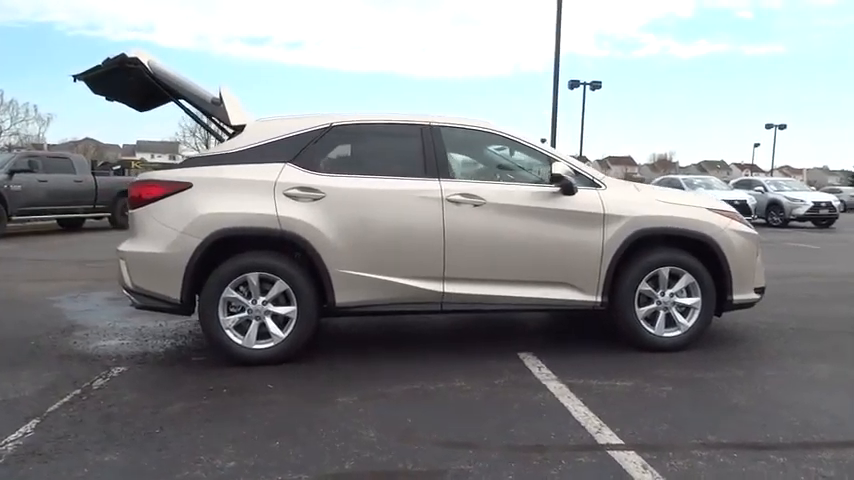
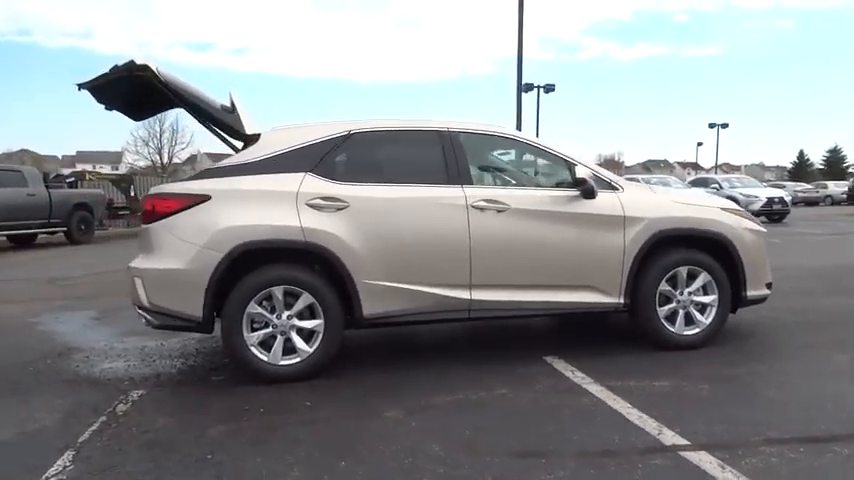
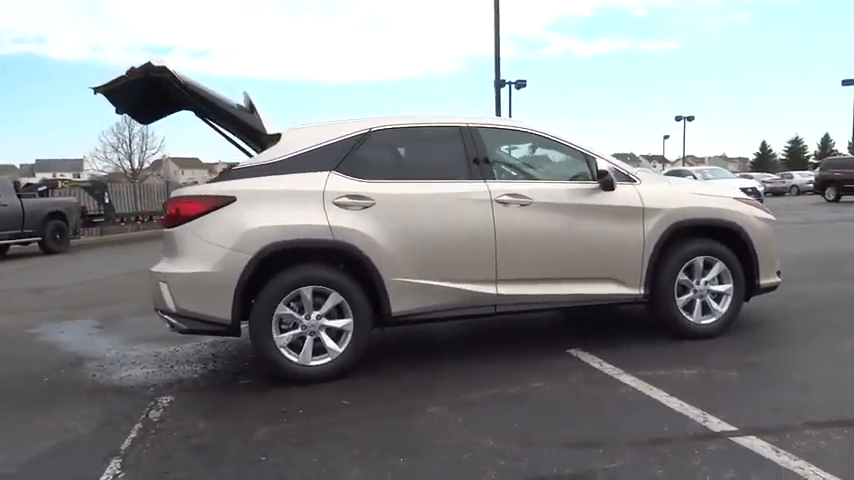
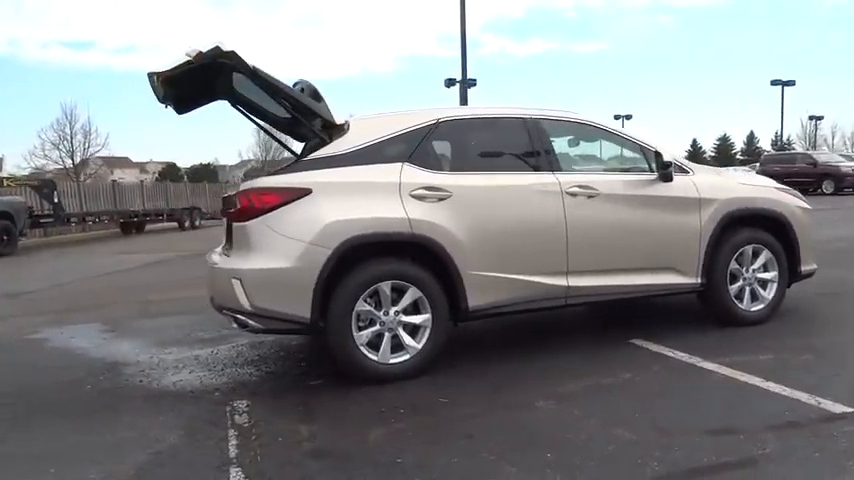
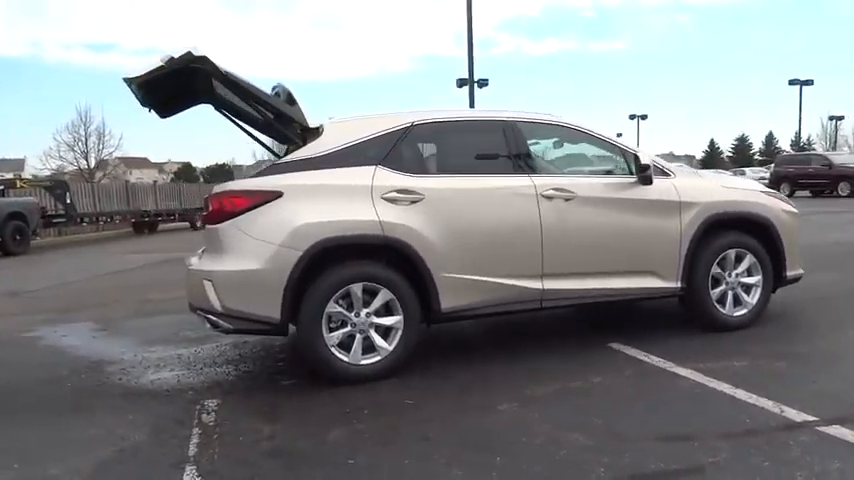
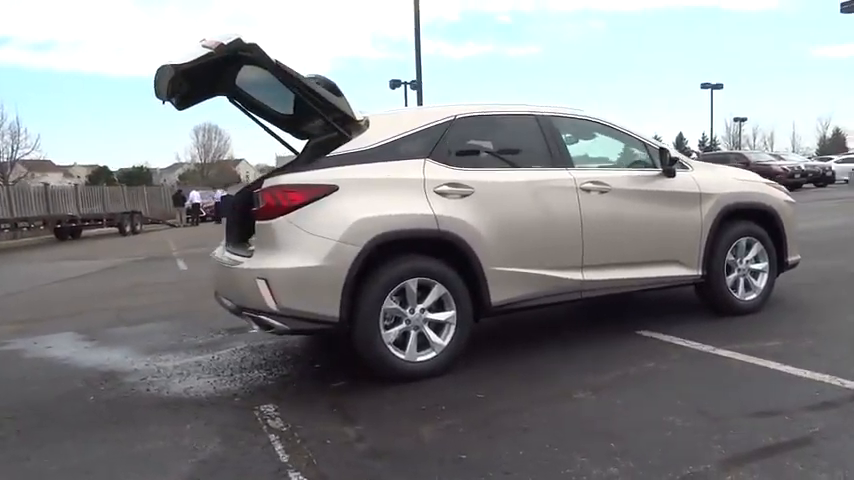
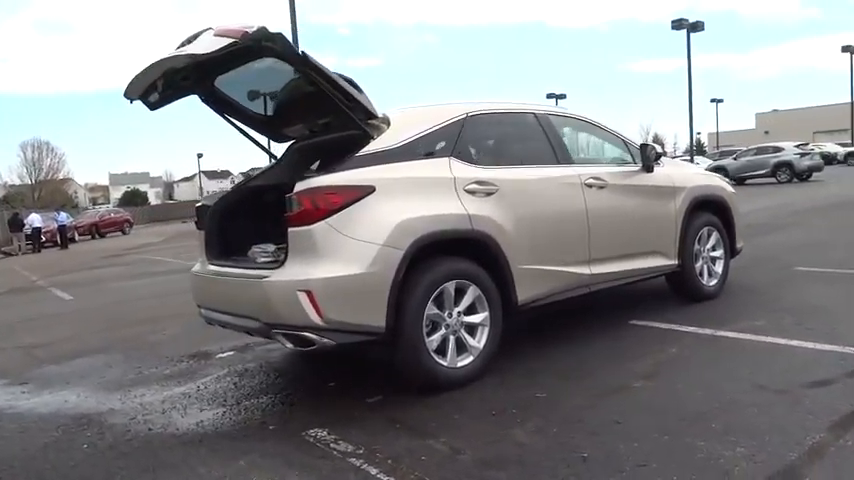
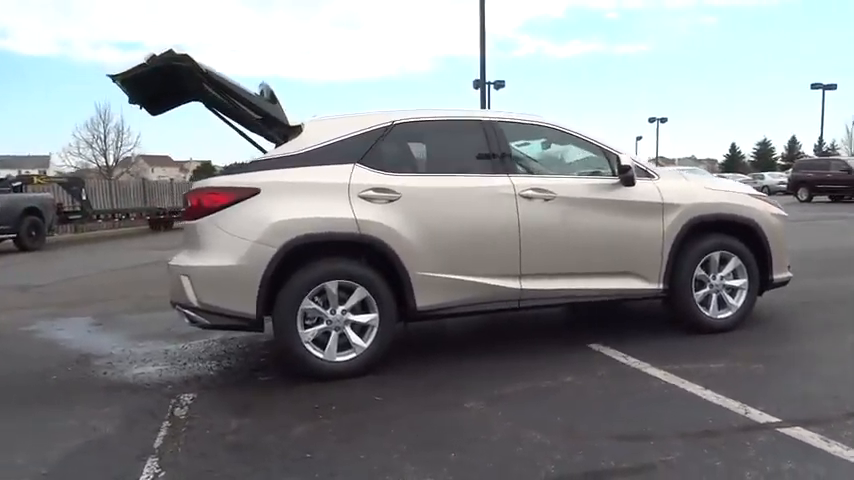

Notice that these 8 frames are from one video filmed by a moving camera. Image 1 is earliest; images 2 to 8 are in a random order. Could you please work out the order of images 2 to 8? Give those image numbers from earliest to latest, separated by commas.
2, 3, 8, 5, 4, 6, 7
